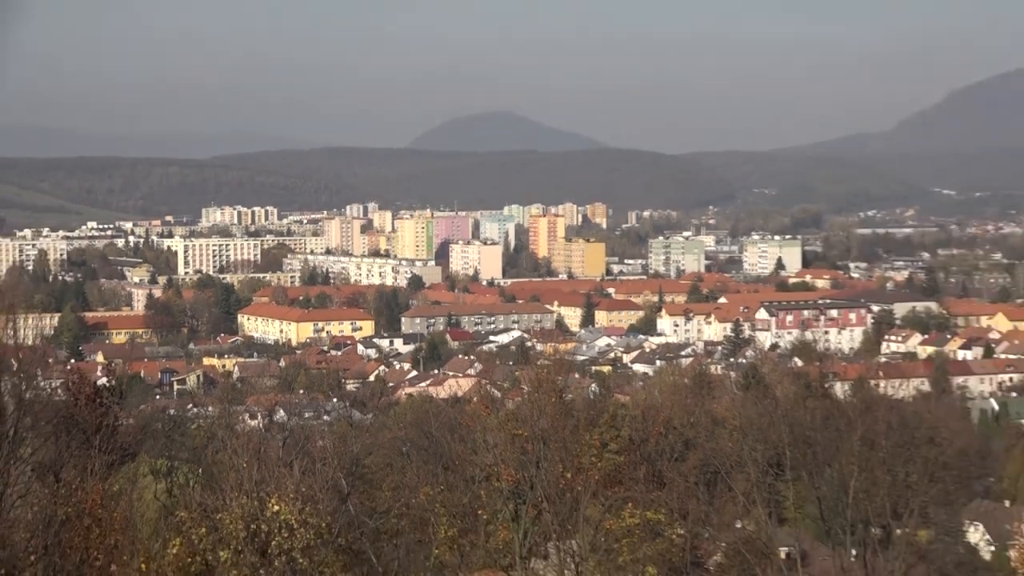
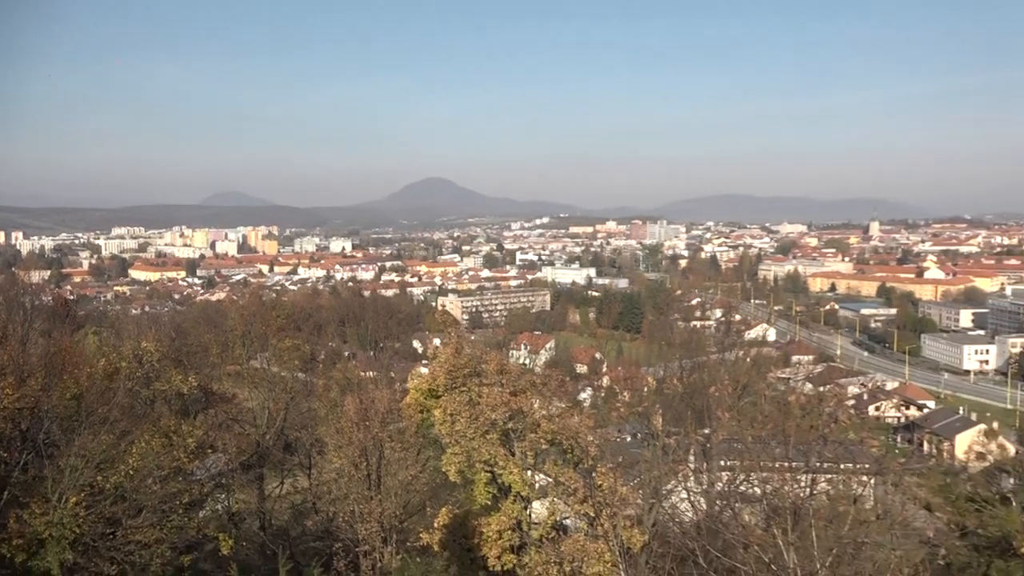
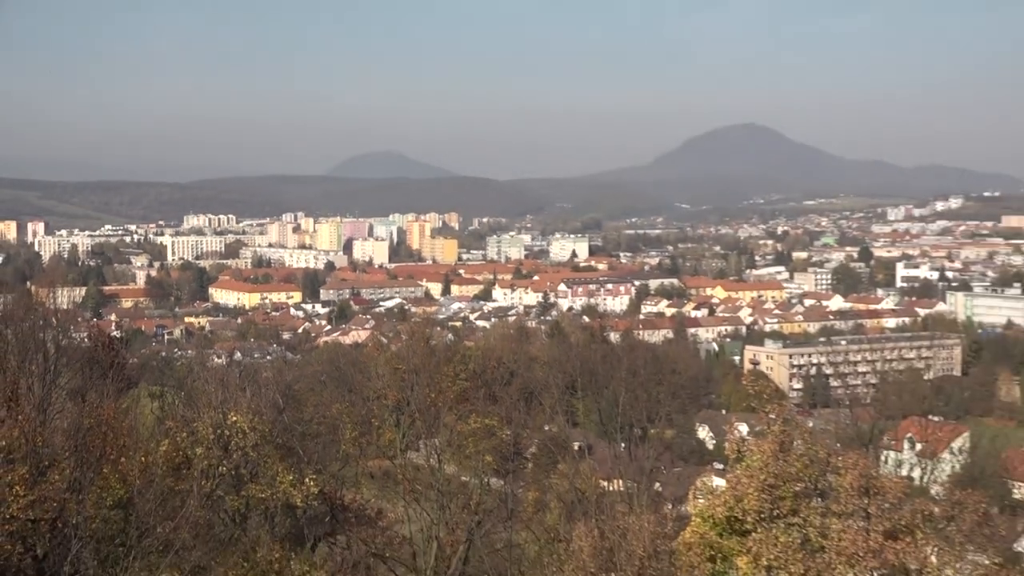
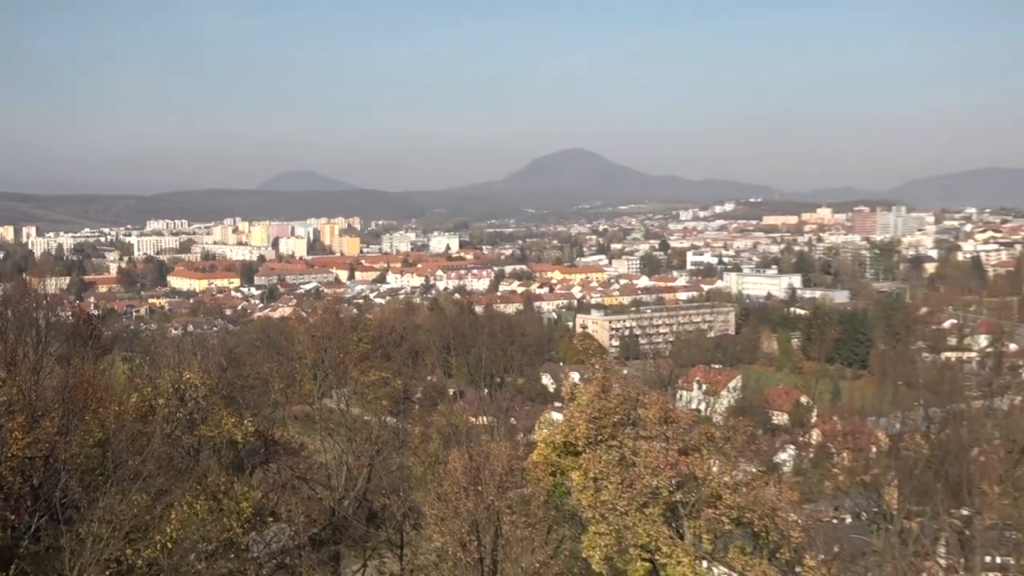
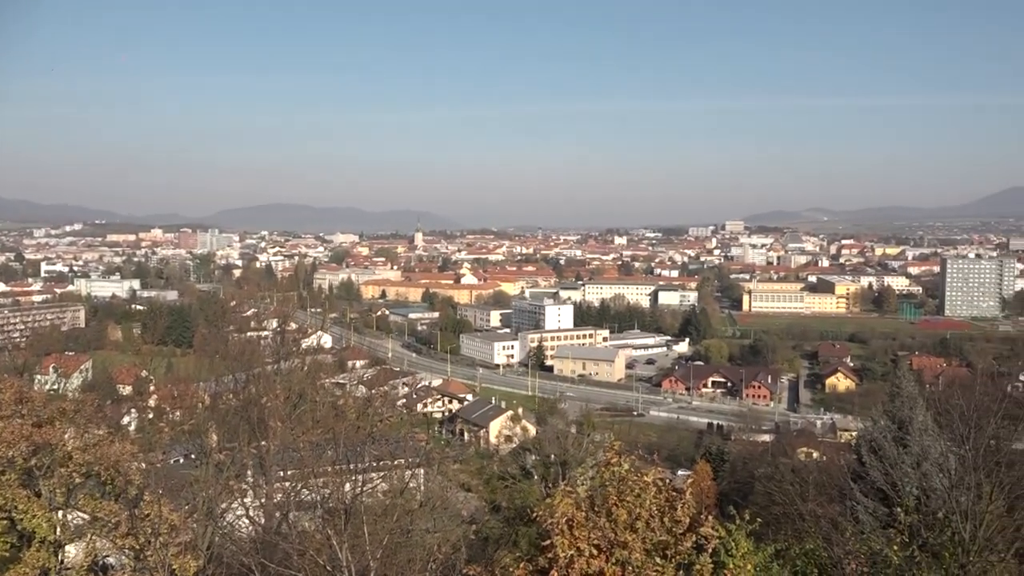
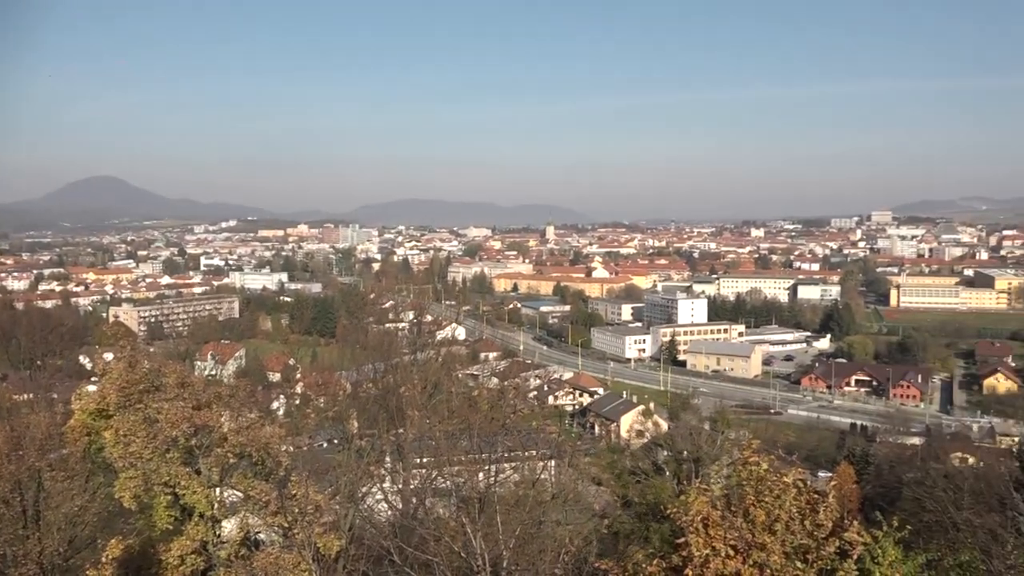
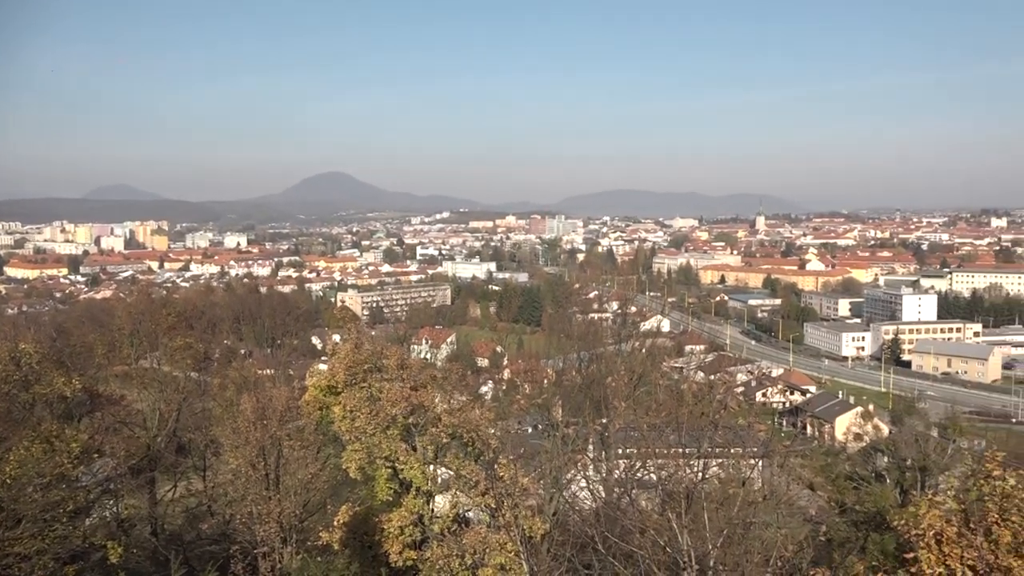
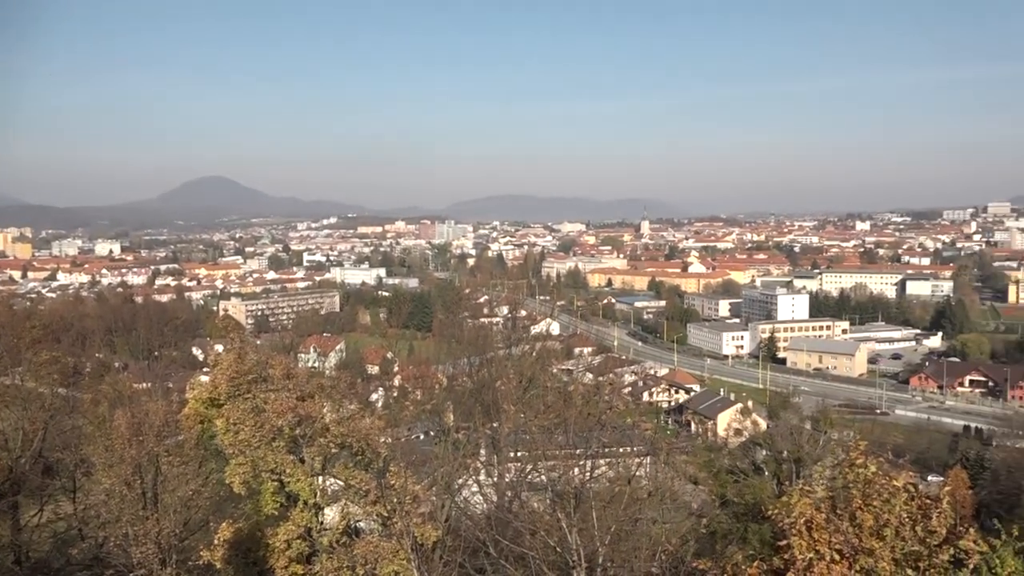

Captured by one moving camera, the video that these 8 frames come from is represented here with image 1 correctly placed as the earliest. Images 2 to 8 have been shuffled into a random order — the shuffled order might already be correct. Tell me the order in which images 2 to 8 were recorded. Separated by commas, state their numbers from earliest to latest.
3, 4, 2, 7, 8, 6, 5
